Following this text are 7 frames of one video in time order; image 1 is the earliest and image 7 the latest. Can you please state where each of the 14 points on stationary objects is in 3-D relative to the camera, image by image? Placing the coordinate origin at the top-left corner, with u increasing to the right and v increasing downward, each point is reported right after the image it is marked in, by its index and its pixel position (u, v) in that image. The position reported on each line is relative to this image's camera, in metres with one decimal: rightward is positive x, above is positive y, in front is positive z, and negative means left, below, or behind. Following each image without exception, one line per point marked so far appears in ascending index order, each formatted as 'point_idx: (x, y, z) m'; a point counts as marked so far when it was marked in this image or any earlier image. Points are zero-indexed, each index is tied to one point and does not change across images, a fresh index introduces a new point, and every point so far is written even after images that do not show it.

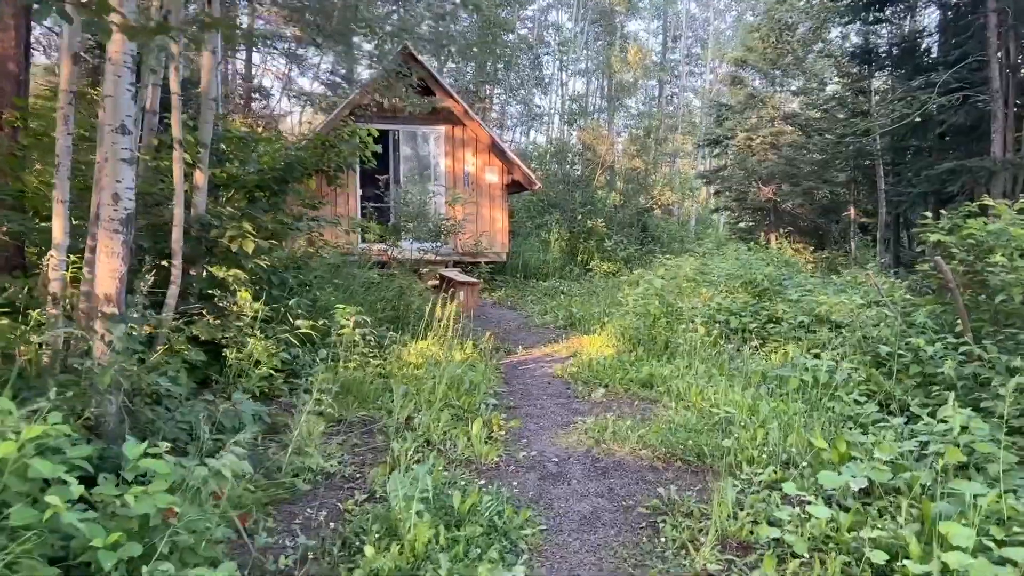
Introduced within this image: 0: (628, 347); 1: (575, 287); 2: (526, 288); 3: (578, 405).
0: (+1.1, -0.6, +7.8) m
1: (+1.0, 0.0, +13.2) m
2: (+0.2, 0.0, +13.4) m
3: (+0.5, -0.8, +5.7) m
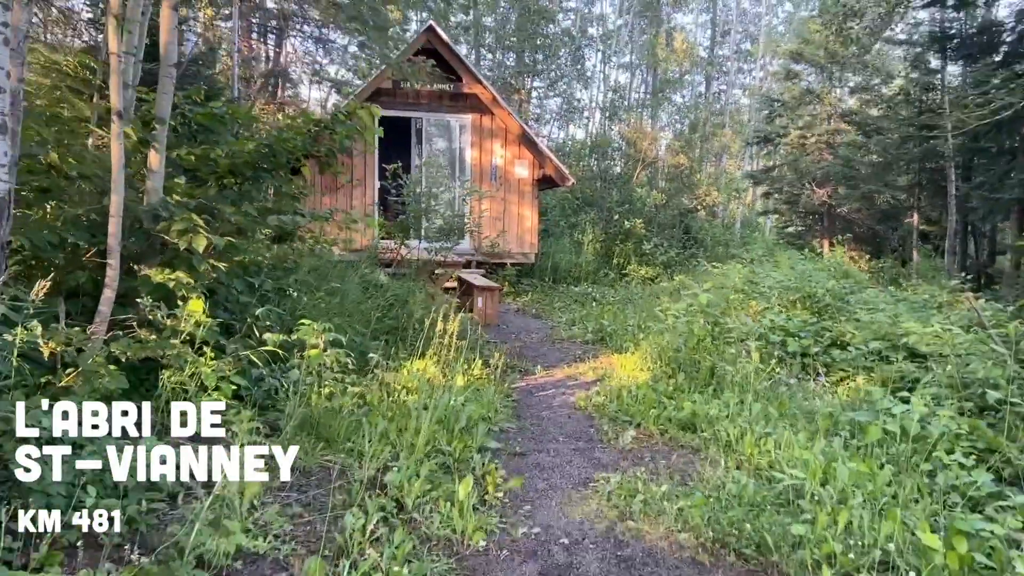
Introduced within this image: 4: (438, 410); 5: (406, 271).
0: (+1.3, -0.7, +6.6) m
1: (+1.5, -0.1, +12.1) m
2: (+0.7, -0.1, +12.3) m
3: (+0.5, -0.9, +4.6) m
4: (-0.4, -0.7, +4.6) m
5: (-1.1, +0.2, +8.4) m
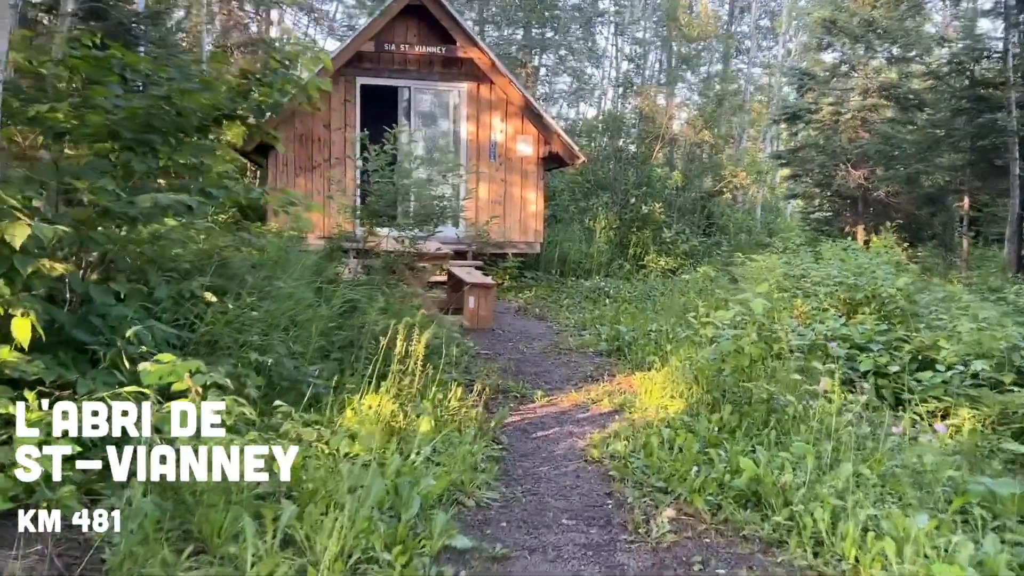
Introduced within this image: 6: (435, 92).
0: (+1.2, -0.7, +5.0) m
1: (+1.5, 0.0, +10.5) m
2: (+0.7, 0.0, +10.7) m
3: (+0.4, -1.0, +3.0) m
4: (-0.5, -0.8, +3.1) m
5: (-1.2, +0.2, +6.9) m
6: (-1.0, +2.6, +10.9) m
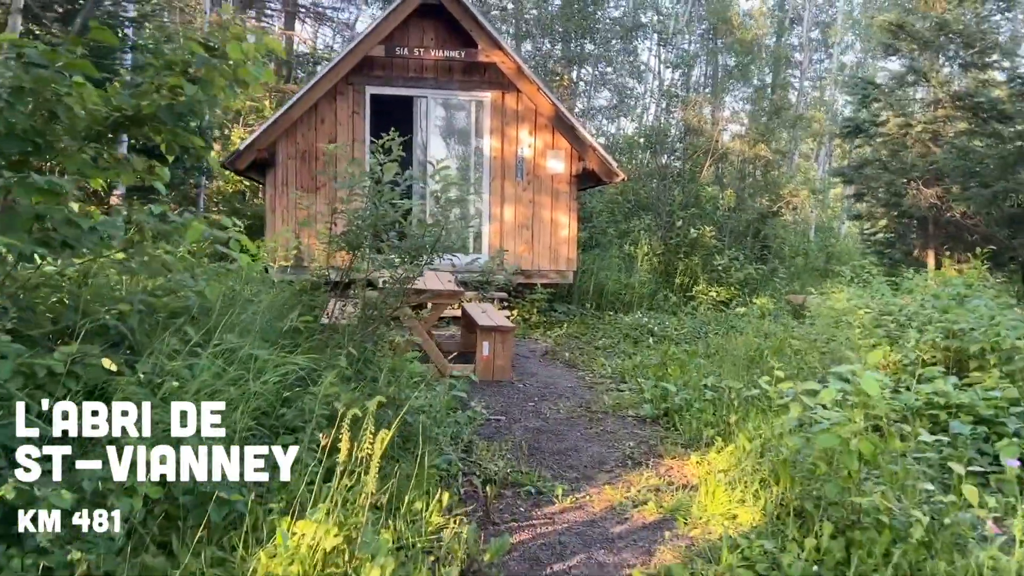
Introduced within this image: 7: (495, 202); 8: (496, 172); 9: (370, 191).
0: (+1.2, -1.0, +3.6) m
1: (+1.8, -0.5, +9.0) m
2: (+1.0, -0.4, +9.3) m
3: (+0.4, -1.2, +1.6) m
4: (-0.6, -1.0, +1.8) m
5: (-1.0, -0.1, +5.6) m
6: (-0.7, +2.2, +9.6) m
7: (-0.2, +1.0, +9.7) m
8: (-0.2, +1.4, +9.7) m
9: (-0.8, +0.5, +4.6) m
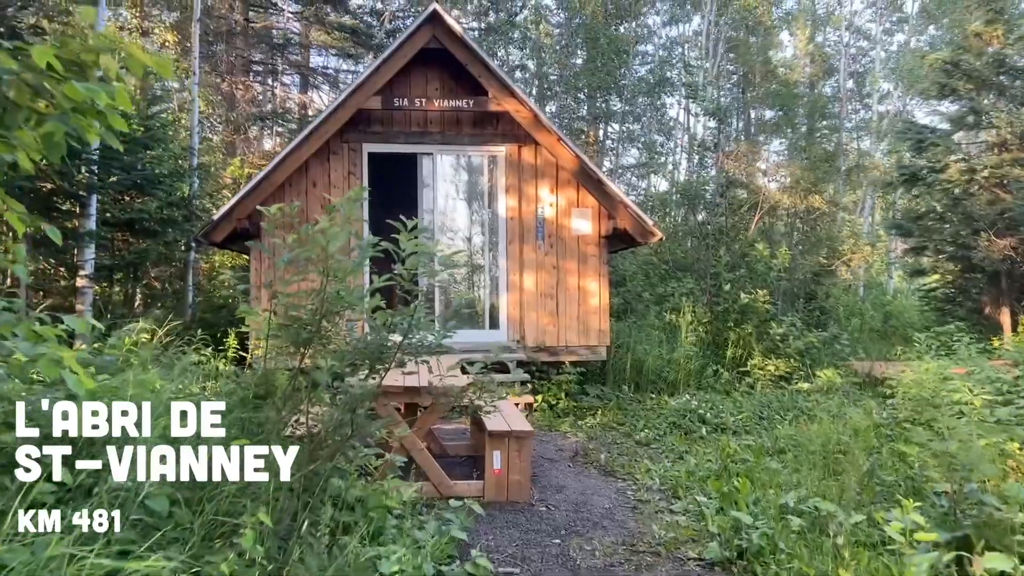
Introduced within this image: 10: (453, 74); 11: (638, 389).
0: (+1.3, -1.3, +2.1) m
1: (+2.0, -1.2, +7.5) m
2: (+1.2, -1.2, +7.8) m
3: (+0.3, -1.4, +0.2) m
4: (-0.6, -1.2, +0.3) m
5: (-0.9, -0.7, +4.2) m
6: (-0.5, +1.4, +8.4) m
7: (0.0, +0.2, +8.4) m
8: (0.0, +0.6, +8.4) m
9: (-0.8, +0.1, +3.3) m
10: (-0.6, +2.2, +8.3) m
11: (+1.4, -1.1, +8.7) m
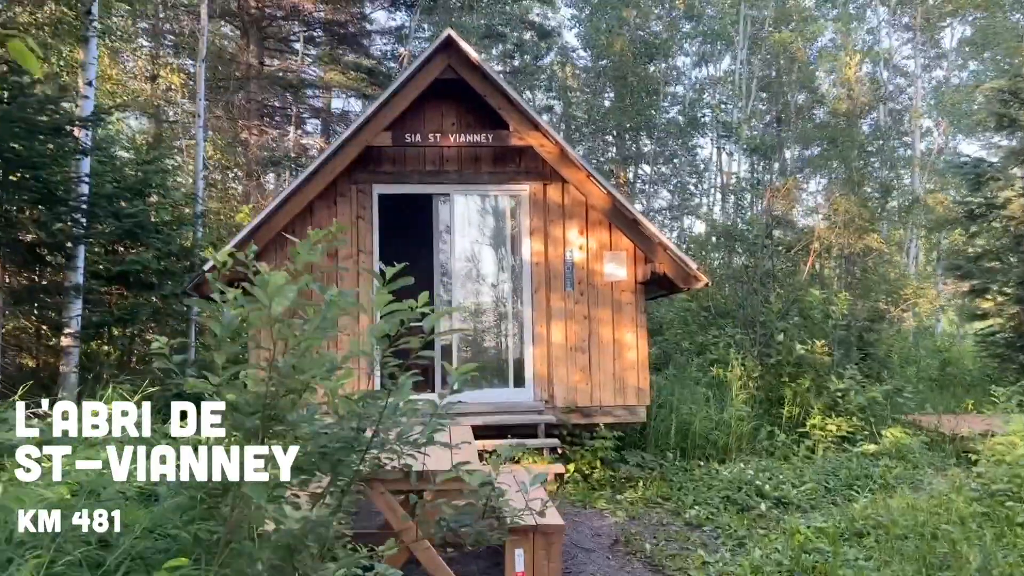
0: (+1.3, -1.5, +1.1) m
1: (+2.3, -1.6, +6.5) m
2: (+1.5, -1.7, +6.8) m
3: (+0.2, -1.5, -0.8) m
4: (-0.7, -1.3, -0.6) m
5: (-0.8, -1.0, +3.3) m
6: (-0.3, +0.8, +7.6) m
7: (+0.3, -0.3, +7.6) m
8: (+0.3, +0.1, +7.6) m
9: (-0.7, -0.2, +2.5) m
10: (-0.4, +1.7, +7.5) m
11: (+1.7, -1.6, +7.7) m
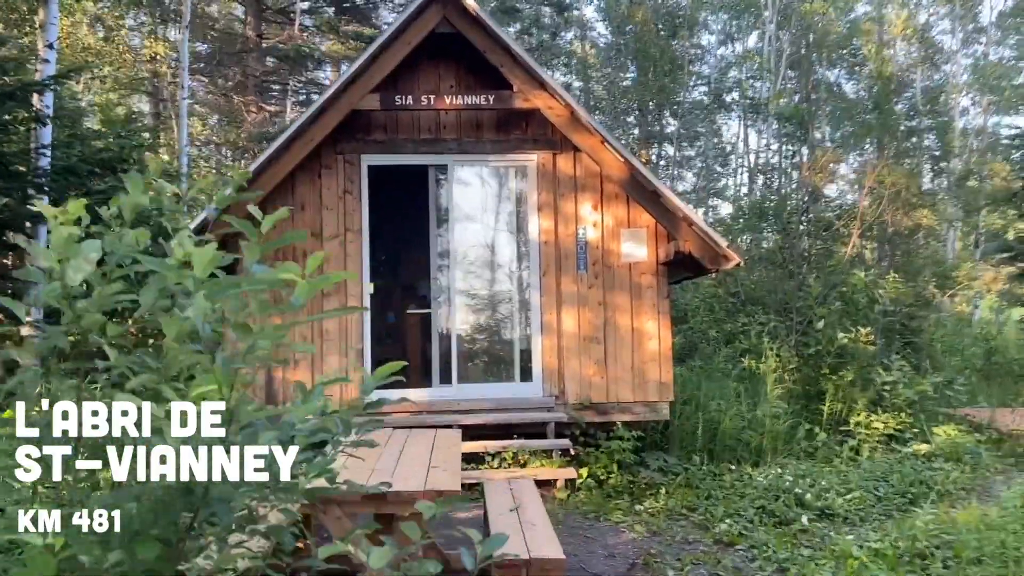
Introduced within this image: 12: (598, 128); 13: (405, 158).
0: (+1.1, -1.4, +0.3) m
1: (+2.3, -1.5, +5.7) m
2: (+1.5, -1.5, +6.0) m
3: (+0.1, -1.4, -1.6) m
4: (-0.9, -1.3, -1.3) m
5: (-0.9, -0.9, +2.6) m
6: (-0.2, +1.0, +6.8) m
7: (+0.3, -0.2, +6.7) m
8: (+0.3, +0.2, +6.8) m
9: (-0.8, -0.1, +1.7) m
10: (-0.4, +1.9, +6.7) m
11: (+1.7, -1.5, +6.9) m
12: (+0.7, +1.3, +6.5) m
13: (-0.9, +1.1, +6.7) m
